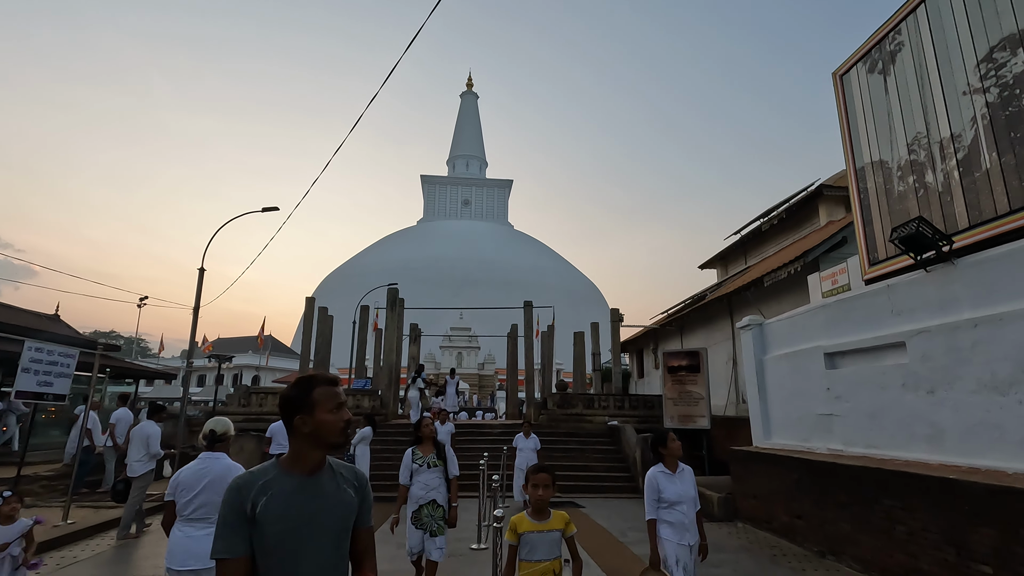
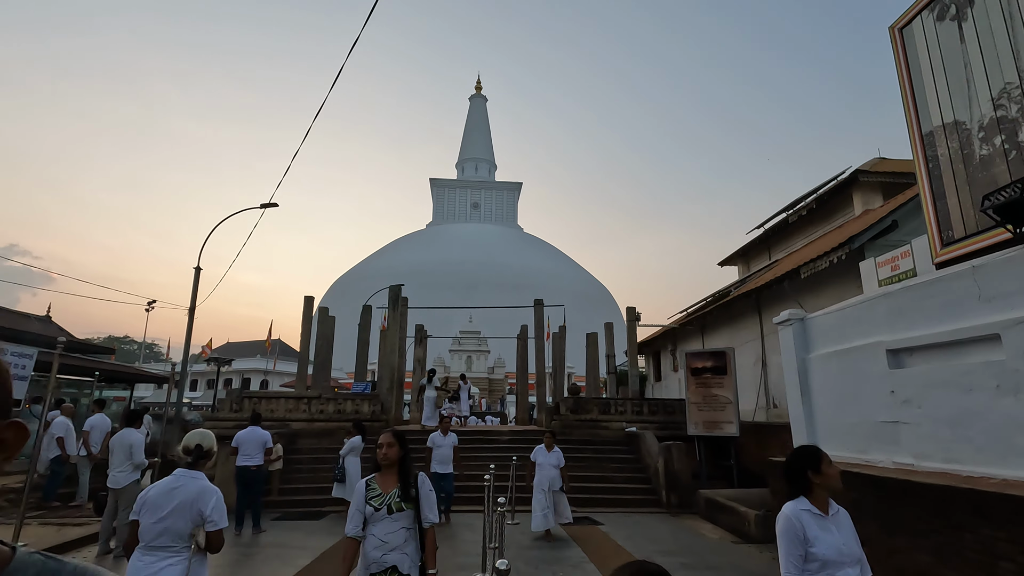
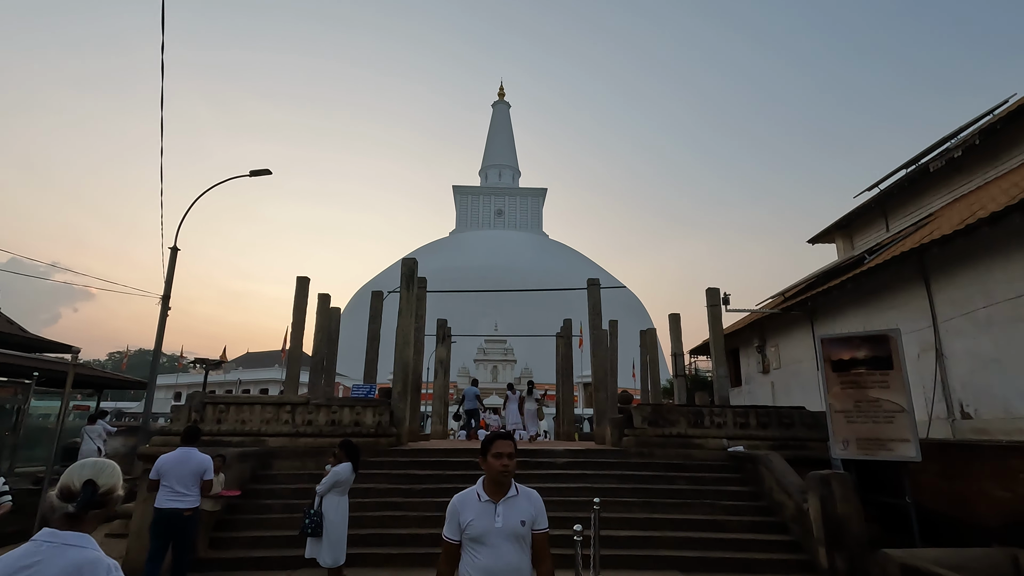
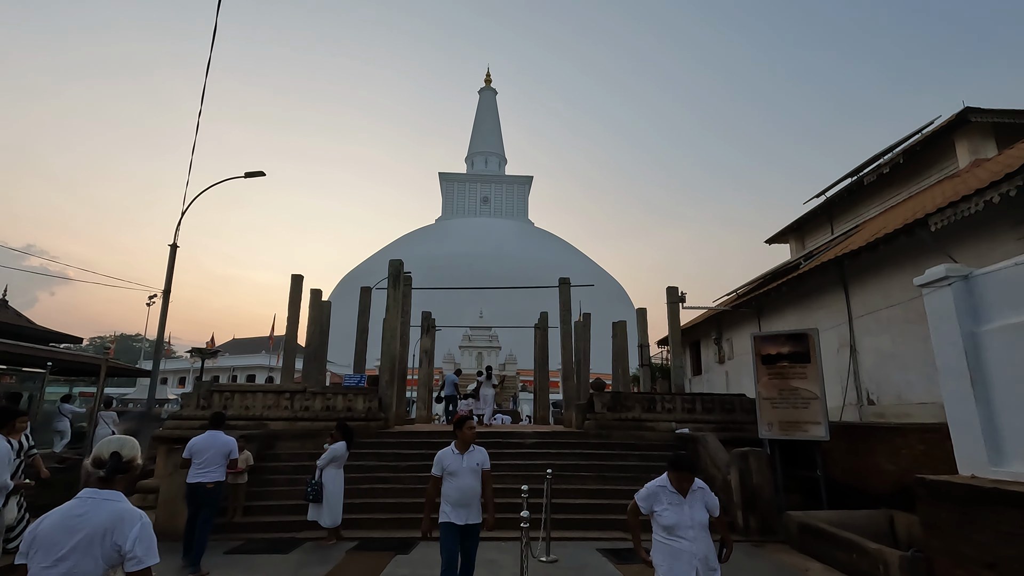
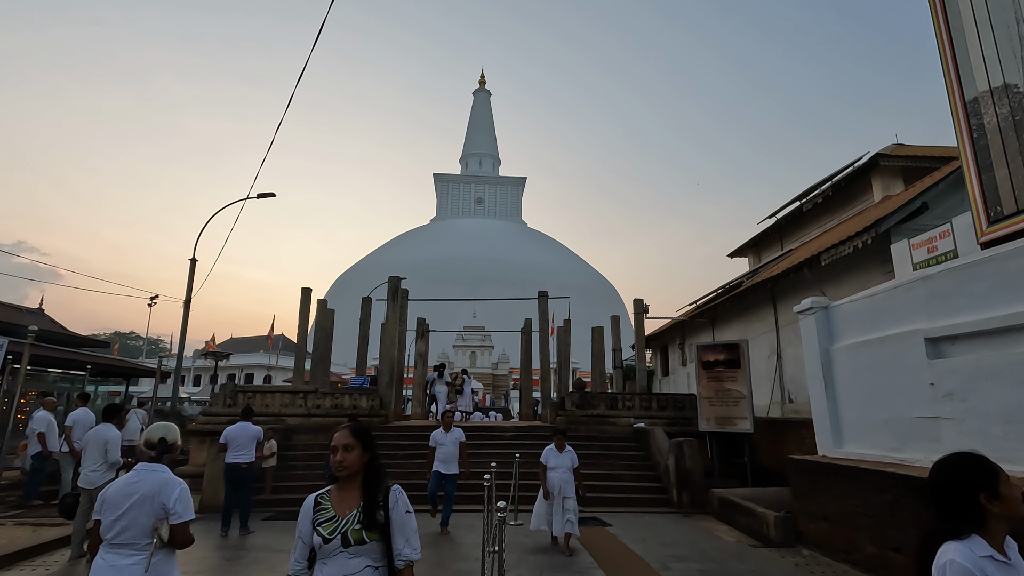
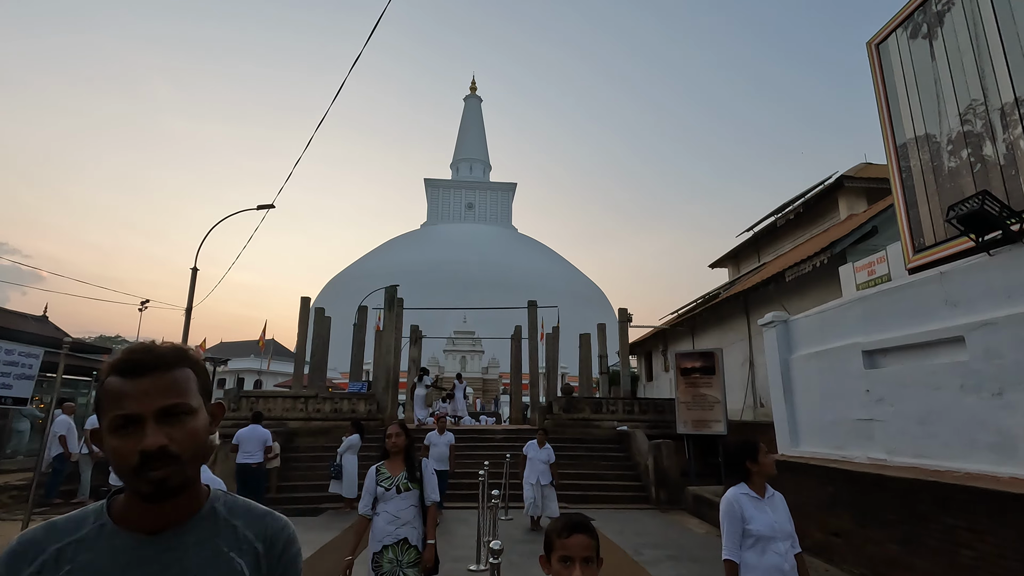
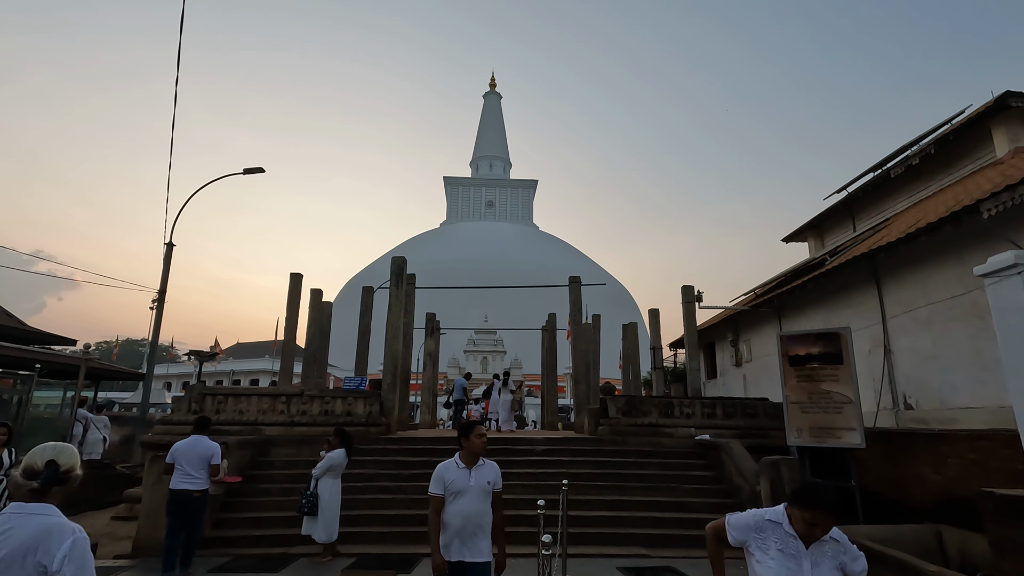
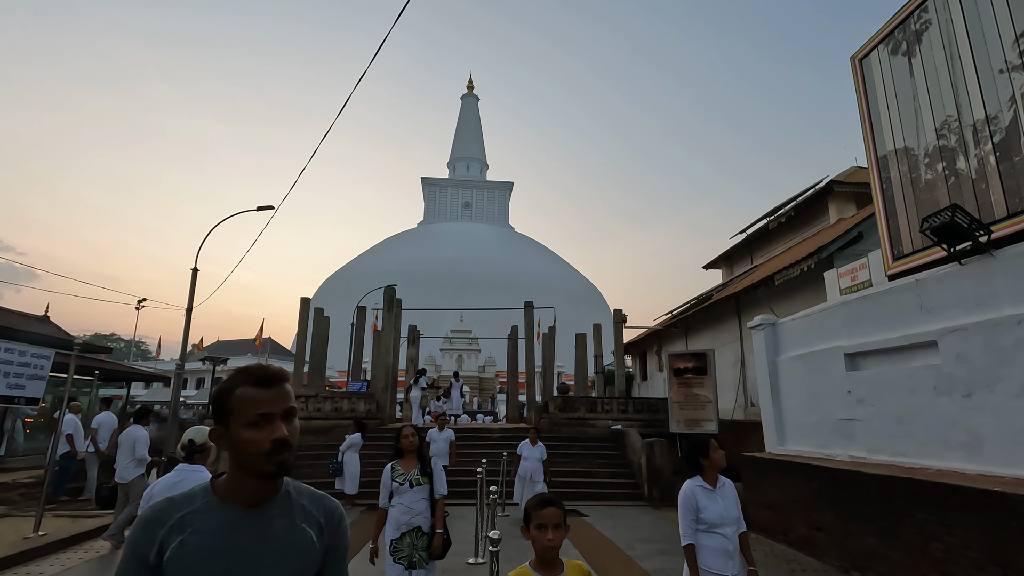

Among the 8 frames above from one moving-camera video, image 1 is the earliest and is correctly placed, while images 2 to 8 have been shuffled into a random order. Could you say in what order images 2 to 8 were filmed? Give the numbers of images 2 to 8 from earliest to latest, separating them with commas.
8, 6, 2, 5, 4, 7, 3
